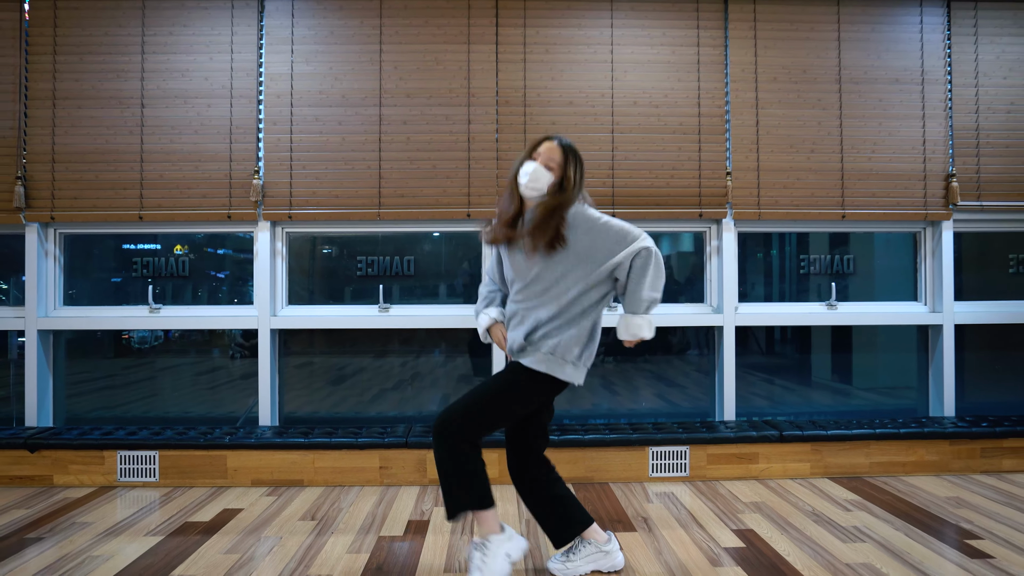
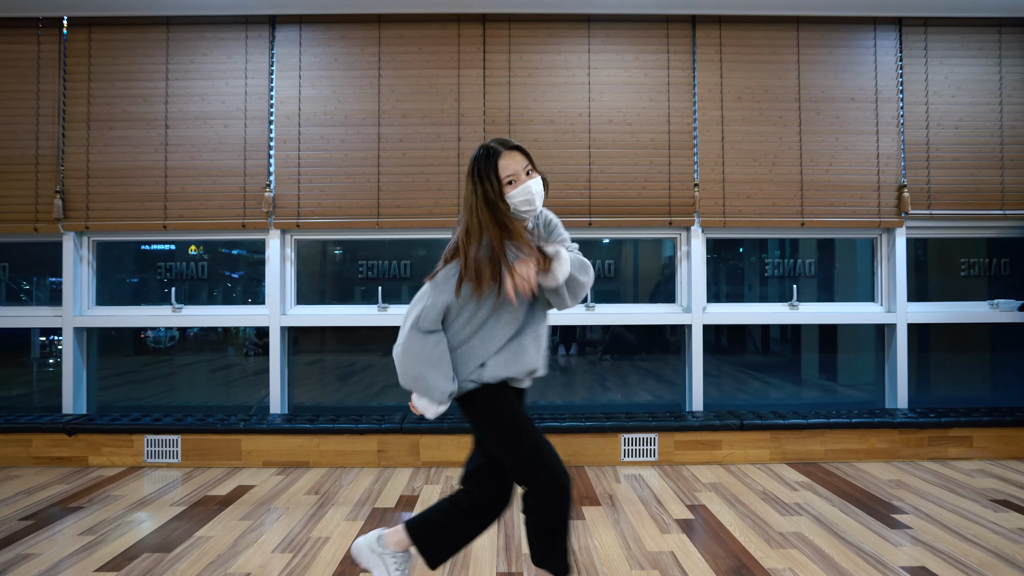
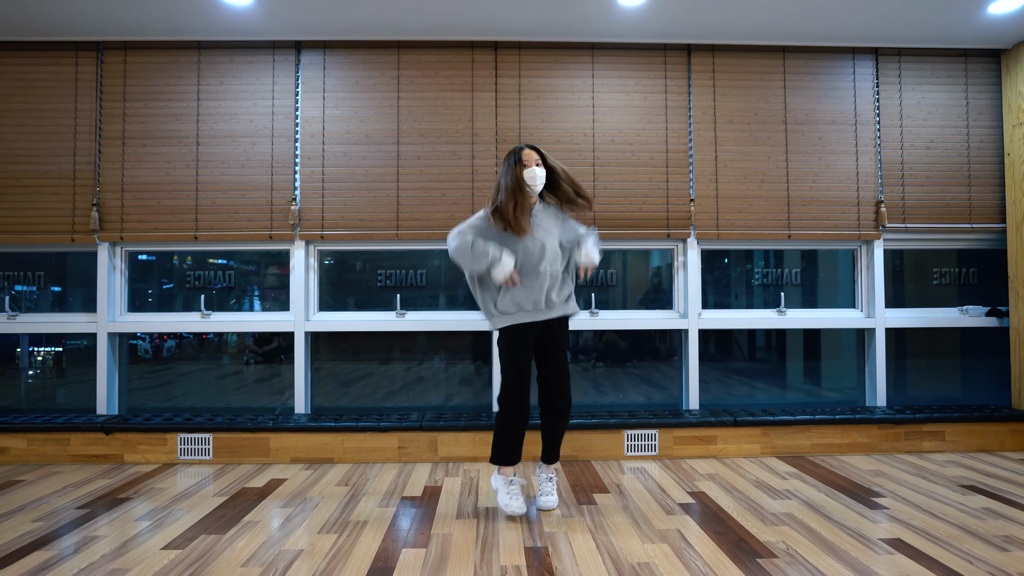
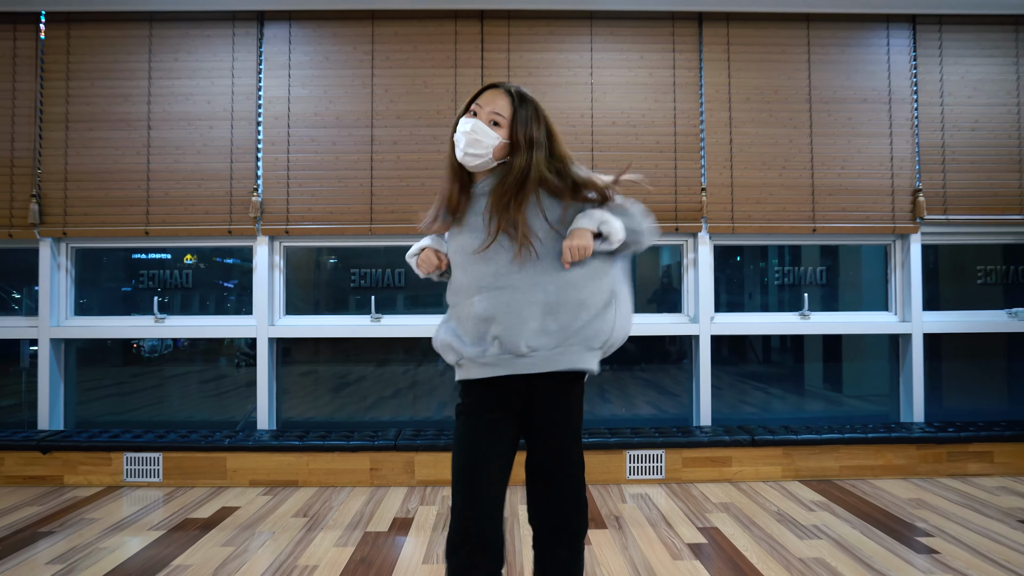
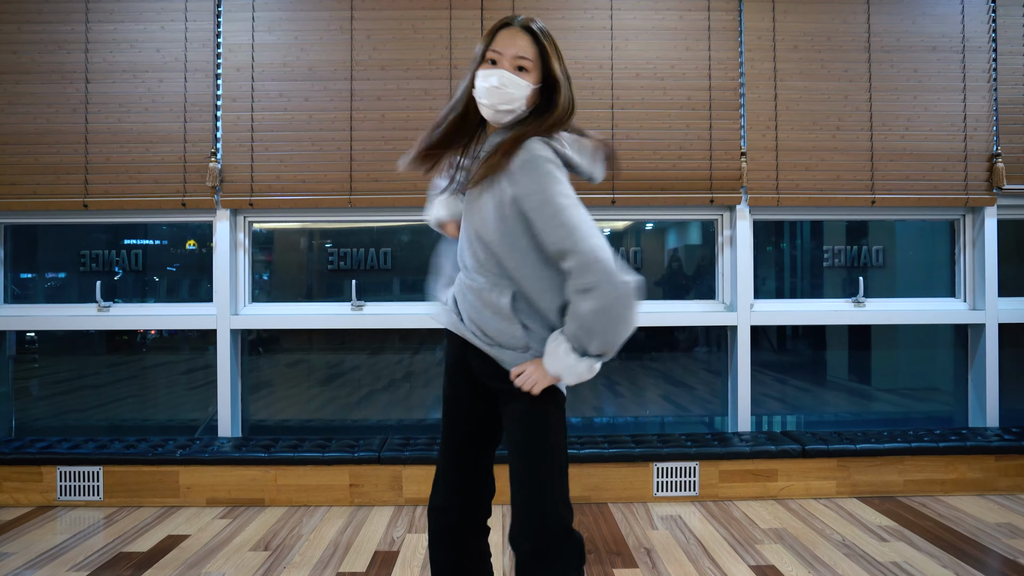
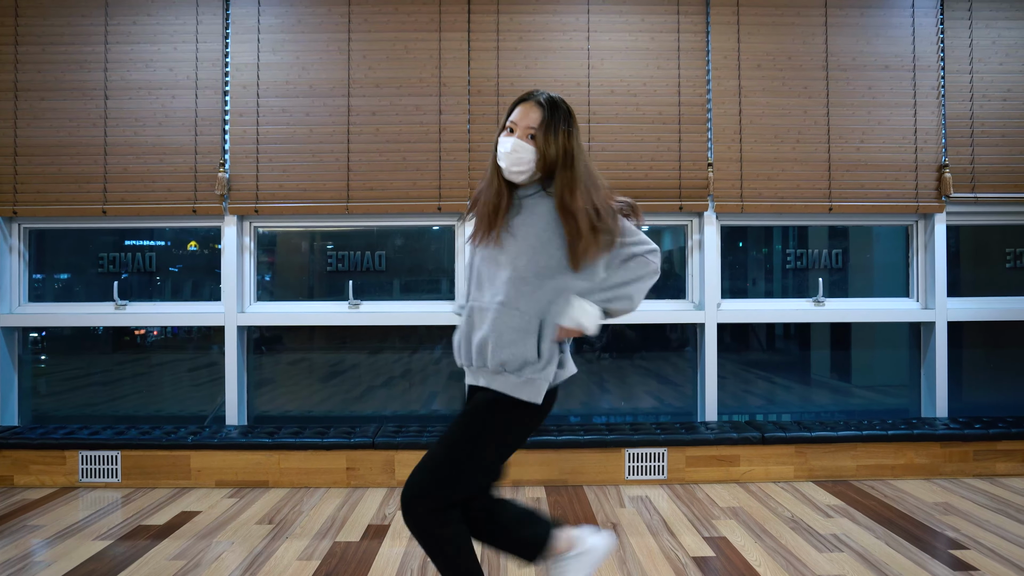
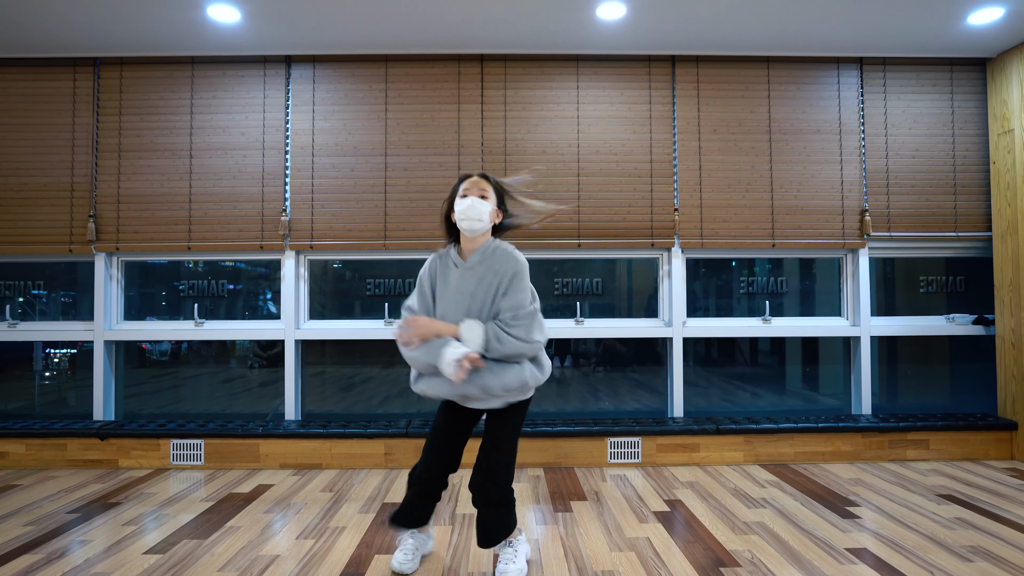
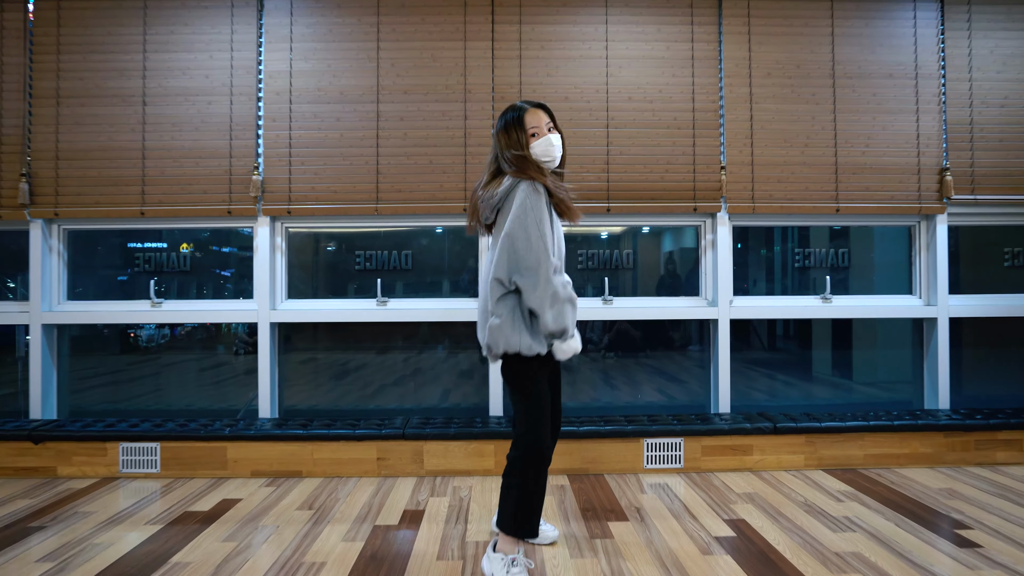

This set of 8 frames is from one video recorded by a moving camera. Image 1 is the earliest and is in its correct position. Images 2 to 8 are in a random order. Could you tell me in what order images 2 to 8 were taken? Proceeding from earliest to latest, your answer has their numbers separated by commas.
3, 8, 5, 4, 7, 2, 6
